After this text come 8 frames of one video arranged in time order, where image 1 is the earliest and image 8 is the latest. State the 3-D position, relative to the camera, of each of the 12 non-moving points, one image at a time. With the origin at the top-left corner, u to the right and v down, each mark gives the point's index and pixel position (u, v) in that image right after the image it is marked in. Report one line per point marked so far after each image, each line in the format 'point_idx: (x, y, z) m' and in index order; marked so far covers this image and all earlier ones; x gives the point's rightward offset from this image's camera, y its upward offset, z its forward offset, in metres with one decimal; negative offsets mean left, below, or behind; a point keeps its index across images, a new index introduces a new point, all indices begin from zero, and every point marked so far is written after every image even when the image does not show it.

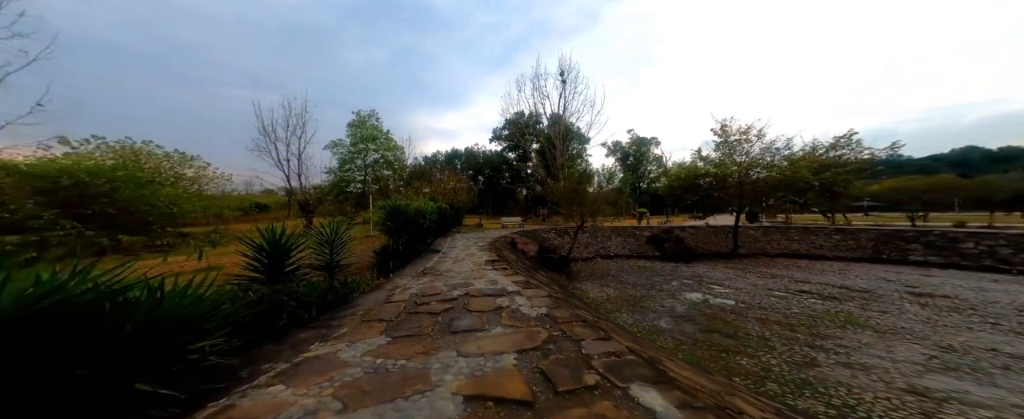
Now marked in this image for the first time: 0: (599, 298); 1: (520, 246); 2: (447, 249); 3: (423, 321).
0: (+2.1, -2.0, +6.5) m
1: (+0.3, -1.1, +9.0) m
2: (-1.5, -0.9, +6.8) m
3: (-0.8, -1.0, +2.7) m
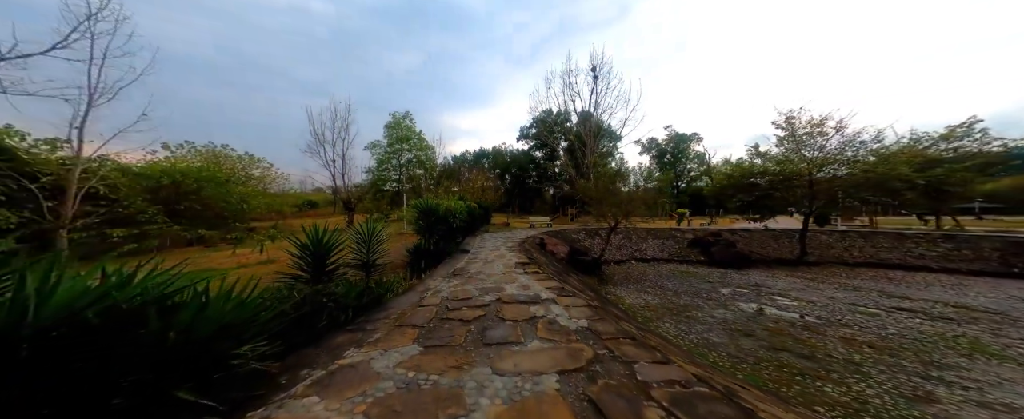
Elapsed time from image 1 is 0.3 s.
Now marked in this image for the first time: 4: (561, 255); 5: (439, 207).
0: (+2.8, -2.1, +6.1) m
1: (+1.2, -1.1, +8.8) m
2: (-0.8, -0.9, +6.7) m
3: (-0.5, -1.1, +2.6) m
4: (+1.5, -1.3, +8.5) m
5: (-1.6, 0.0, +6.3) m
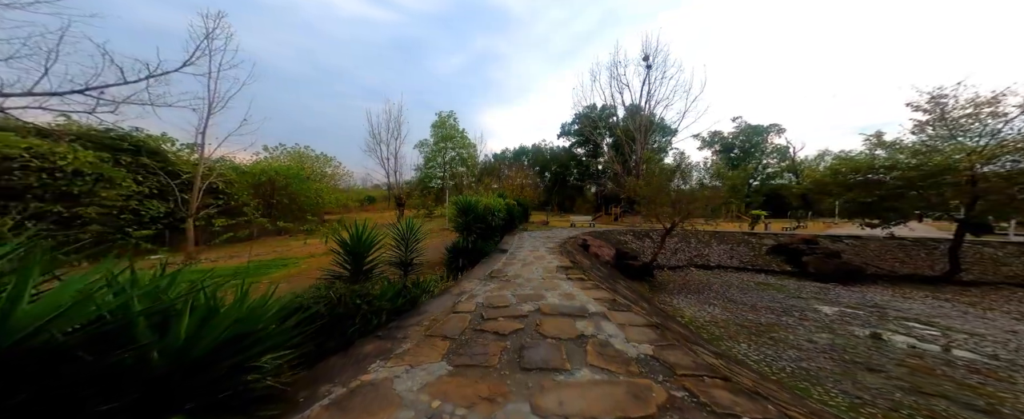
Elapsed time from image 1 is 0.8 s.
0: (+3.5, -2.1, +5.3) m
1: (+2.4, -1.1, +8.2) m
2: (+0.1, -0.9, +6.4) m
3: (-0.2, -1.1, +2.3) m
4: (+2.6, -1.3, +7.8) m
5: (-0.7, +0.1, +6.1) m
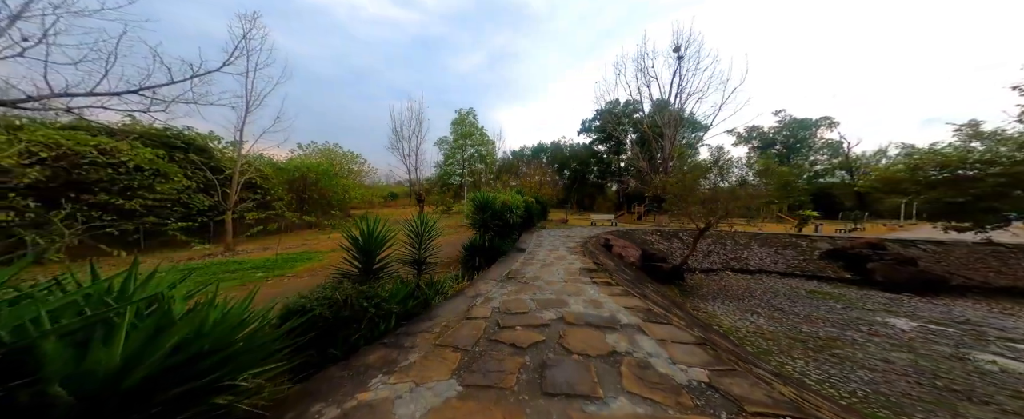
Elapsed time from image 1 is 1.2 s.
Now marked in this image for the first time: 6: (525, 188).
0: (+3.9, -2.1, +4.8) m
1: (+2.9, -1.1, +7.7) m
2: (+0.5, -0.8, +6.1) m
3: (0.0, -1.0, +2.0) m
4: (+3.1, -1.3, +7.4) m
5: (-0.3, +0.1, +5.8) m
6: (+0.7, +1.1, +14.4) m
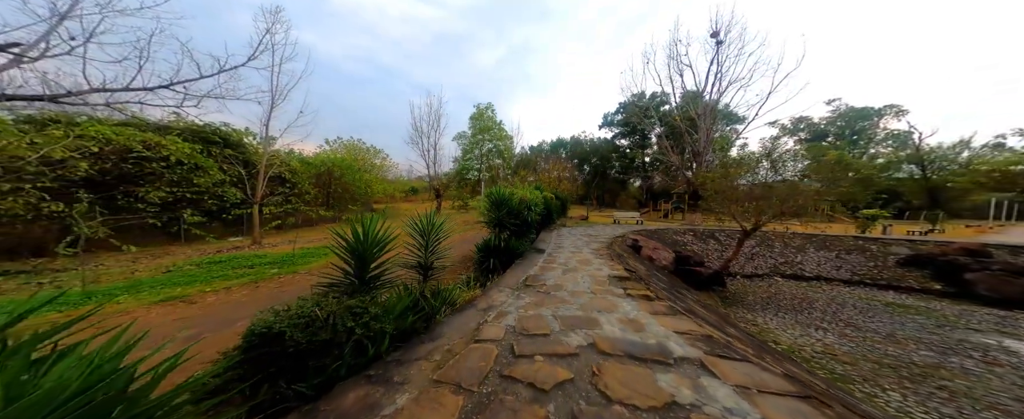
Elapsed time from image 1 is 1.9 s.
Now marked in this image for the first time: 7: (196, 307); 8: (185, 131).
0: (+4.1, -2.1, +4.1) m
1: (+3.3, -1.0, +7.0) m
2: (+0.9, -0.8, +5.6) m
3: (+0.1, -1.0, +1.5) m
4: (+3.5, -1.2, +6.7) m
5: (0.0, +0.2, +5.3) m
6: (+1.6, +1.3, +13.8) m
7: (-4.1, -1.2, +3.7) m
8: (-9.2, +2.2, +8.2) m
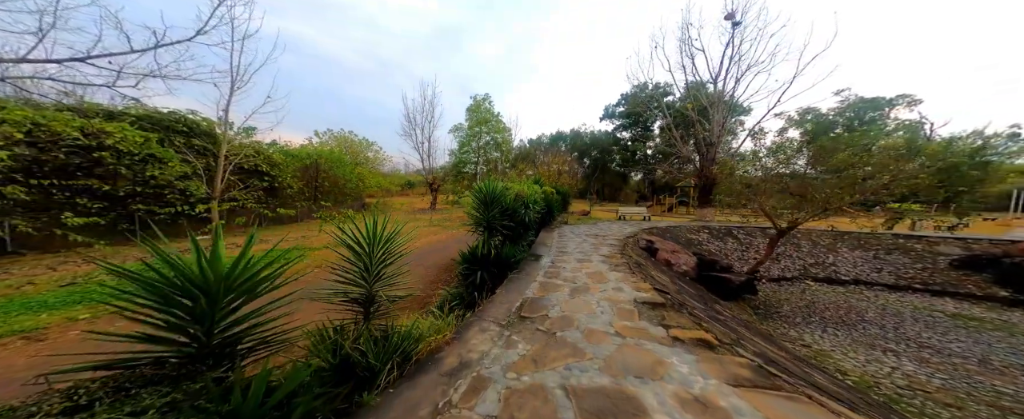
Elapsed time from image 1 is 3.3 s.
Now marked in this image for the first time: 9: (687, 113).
0: (+4.0, -2.0, +3.0) m
1: (+3.2, -0.9, +6.0) m
2: (+0.8, -0.7, +4.5) m
3: (0.0, -1.1, +0.4) m
4: (+3.4, -1.1, +5.6) m
5: (-0.1, +0.3, +4.2) m
6: (+1.5, +1.5, +12.7) m
7: (-4.2, -1.2, +2.6) m
8: (-9.3, +2.3, +7.1) m
9: (+9.7, +5.4, +16.0) m
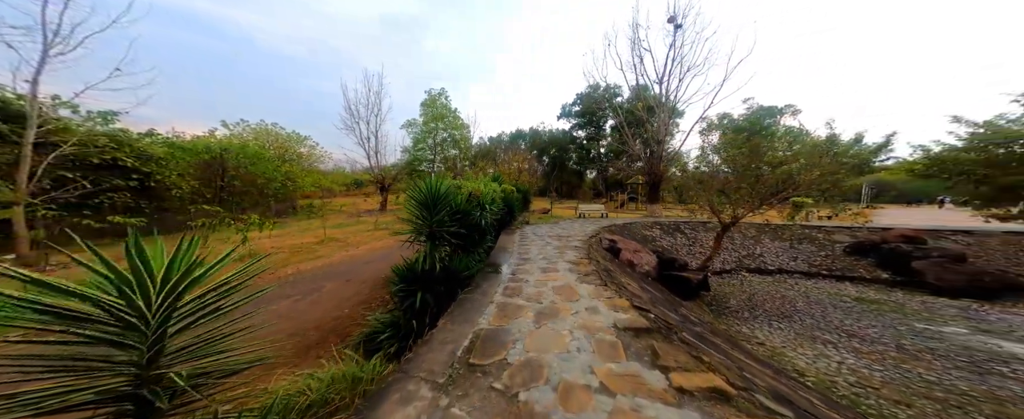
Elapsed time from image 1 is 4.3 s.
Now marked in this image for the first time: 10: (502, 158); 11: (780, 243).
0: (+3.6, -2.0, +2.9) m
1: (+2.3, -0.9, +5.7) m
2: (+0.1, -0.7, +3.9) m
3: (-0.1, -1.1, -0.3) m
4: (+2.6, -1.1, +5.4) m
5: (-0.7, +0.2, +3.5) m
6: (-0.5, +1.5, +12.1) m
7: (-4.5, -1.3, +1.3) m
8: (-10.3, +2.1, +4.9) m
9: (+7.2, +5.6, +16.5) m
10: (-0.9, +3.5, +18.3) m
11: (+8.3, -1.0, +8.6) m
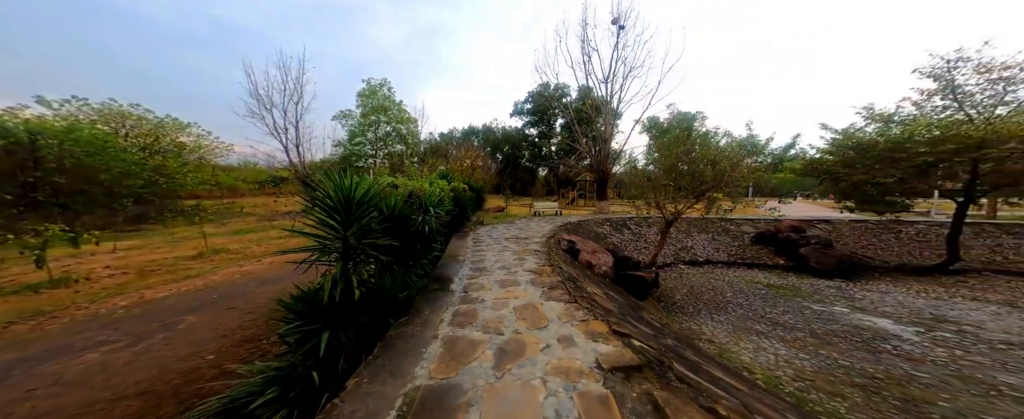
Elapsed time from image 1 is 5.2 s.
0: (+3.1, -2.0, +2.9) m
1: (+1.4, -0.9, +5.4) m
2: (-0.5, -0.8, +3.2) m
3: (+0.1, -1.2, -0.9) m
4: (+1.7, -1.1, +5.2) m
5: (-1.2, +0.2, +2.7) m
6: (-2.5, +1.6, +11.2) m
7: (-4.5, -1.5, -0.1) m
8: (-10.9, +2.0, +2.4) m
9: (+4.2, +5.8, +16.9) m
10: (-4.0, +3.6, +17.2) m
11: (+6.8, -0.9, +9.3) m
